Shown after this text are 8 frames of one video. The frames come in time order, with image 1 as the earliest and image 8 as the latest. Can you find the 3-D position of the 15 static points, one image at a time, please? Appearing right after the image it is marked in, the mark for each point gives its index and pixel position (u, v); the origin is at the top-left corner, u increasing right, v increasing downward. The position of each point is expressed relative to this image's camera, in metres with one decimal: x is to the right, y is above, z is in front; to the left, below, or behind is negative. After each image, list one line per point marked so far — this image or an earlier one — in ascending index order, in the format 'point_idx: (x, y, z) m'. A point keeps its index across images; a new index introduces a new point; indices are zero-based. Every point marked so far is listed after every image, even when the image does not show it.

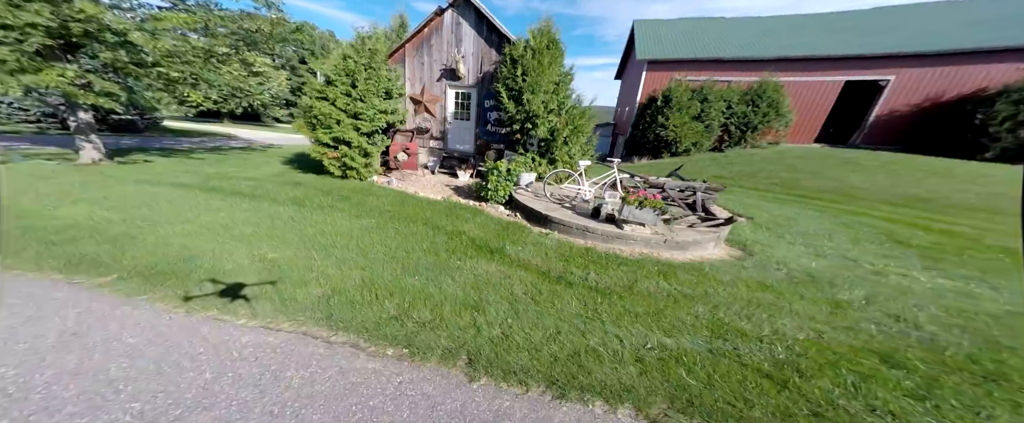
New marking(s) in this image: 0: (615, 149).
0: (+7.3, +4.1, +19.5) m
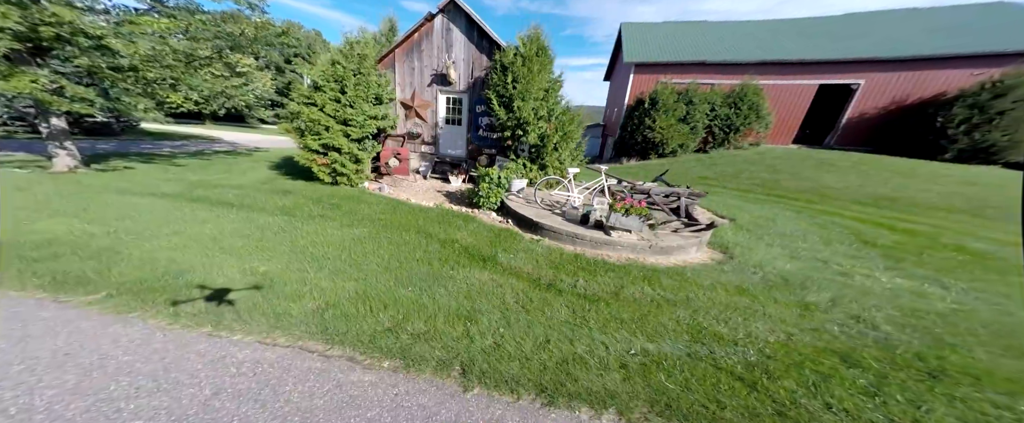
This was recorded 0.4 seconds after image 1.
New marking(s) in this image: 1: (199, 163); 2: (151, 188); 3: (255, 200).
0: (+6.6, +4.1, +19.8) m
1: (-8.5, +1.3, +7.5) m
2: (-6.8, +0.4, +5.2) m
3: (-4.8, +0.2, +5.2) m
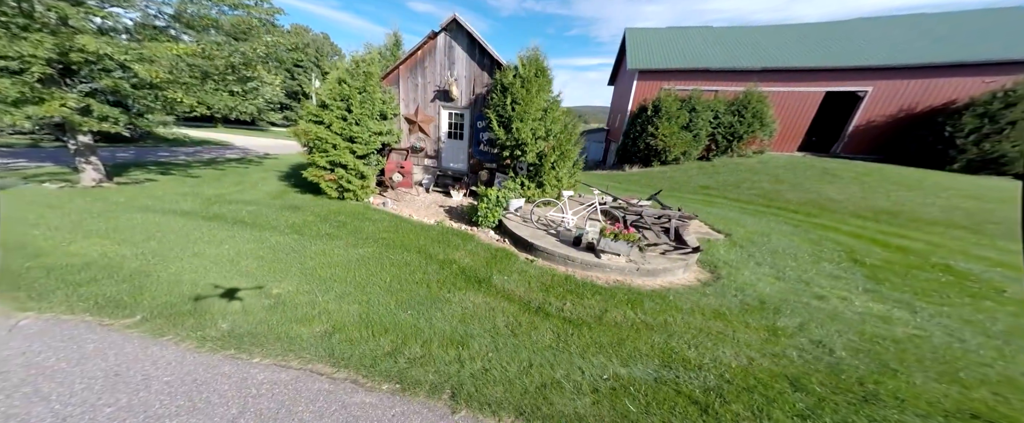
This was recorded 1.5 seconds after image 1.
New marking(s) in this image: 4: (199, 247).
0: (+6.8, +3.8, +19.9) m
1: (-8.6, +1.0, +7.9) m
2: (-6.9, +0.1, +5.6) m
3: (-4.9, -0.1, +5.5) m
4: (-4.9, -0.5, +4.3) m
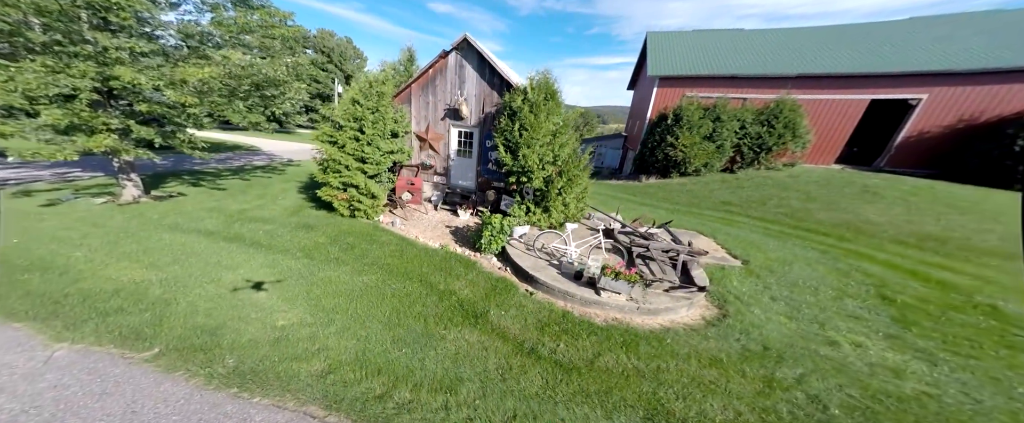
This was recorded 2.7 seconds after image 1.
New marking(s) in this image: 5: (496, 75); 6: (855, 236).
0: (+7.9, +3.3, +19.4) m
1: (-8.3, +0.8, +8.4) m
2: (-6.8, -0.2, +6.0) m
3: (-4.8, -0.6, +5.8) m
4: (-5.0, -0.9, +4.6) m
5: (-0.4, +3.5, +7.2) m
6: (+11.1, -0.8, +9.0) m
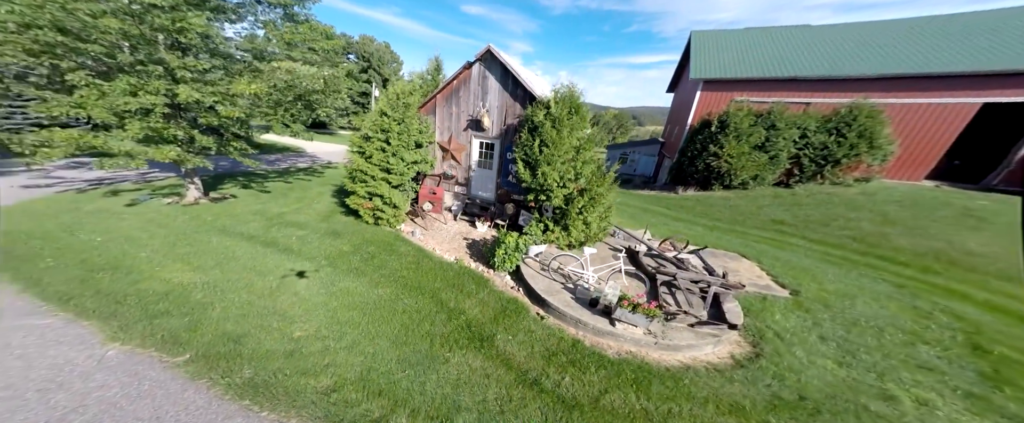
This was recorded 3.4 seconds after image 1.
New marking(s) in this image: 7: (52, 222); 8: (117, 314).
0: (+9.8, +2.6, +18.2) m
1: (-7.6, +0.8, +9.2) m
2: (-6.5, -0.3, +6.6) m
3: (-4.5, -0.7, +6.2) m
4: (-4.8, -1.1, +5.1) m
5: (+0.2, +3.2, +7.1) m
6: (+11.6, -1.7, +7.5) m
7: (-9.3, -0.2, +5.6) m
8: (-5.3, -1.4, +3.7) m
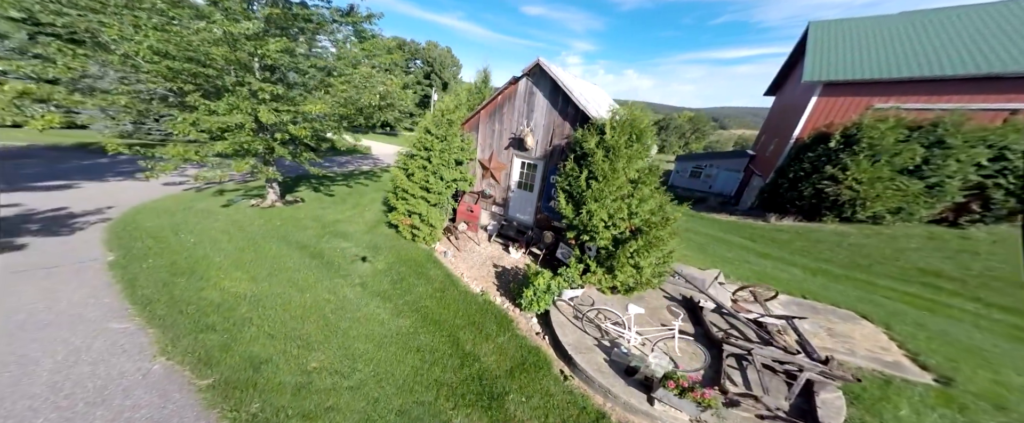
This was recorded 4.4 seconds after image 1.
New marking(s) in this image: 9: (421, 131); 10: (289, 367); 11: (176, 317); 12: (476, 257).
0: (+12.9, +1.2, +15.1) m
1: (-6.1, +0.7, +10.0) m
2: (-5.6, -0.5, +7.3) m
3: (-3.8, -1.1, +6.5) m
4: (-4.3, -1.5, +5.4) m
5: (+1.3, +2.4, +6.2) m
6: (+12.2, -3.4, +4.4) m
7: (-8.5, -0.2, +6.9) m
8: (-5.1, -1.7, +4.2) m
9: (-2.3, +2.0, +7.1) m
10: (-3.3, -2.3, +4.1) m
11: (-5.2, -1.7, +4.3) m
12: (-0.9, -1.2, +7.0) m
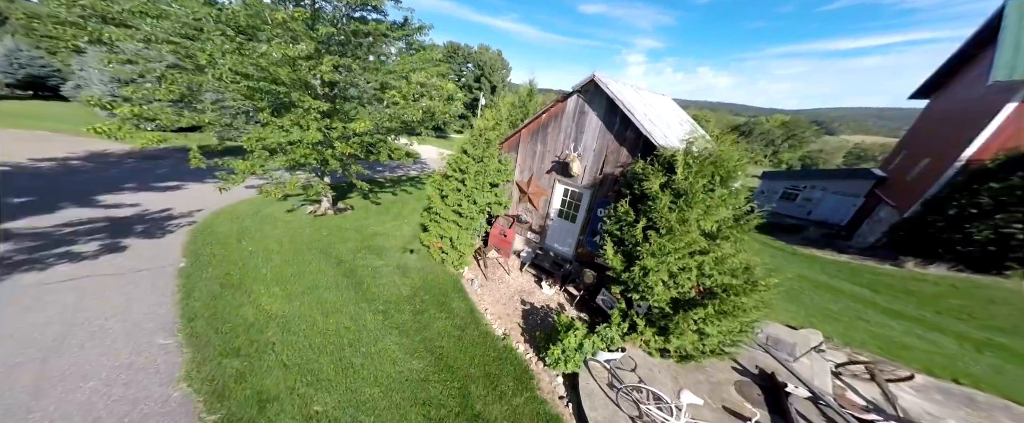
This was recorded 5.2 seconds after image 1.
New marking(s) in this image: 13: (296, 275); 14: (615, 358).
0: (+15.1, -0.3, +11.7) m
1: (-4.5, +0.4, +10.3) m
2: (-4.6, -0.9, +7.5) m
3: (-3.1, -1.6, +6.4) m
4: (-3.8, -1.9, +5.5) m
5: (+2.1, +1.6, +5.1) m
6: (+12.0, -4.8, +1.4) m
7: (-7.6, -0.4, +7.7) m
8: (-4.8, -2.1, +4.4) m
9: (-1.3, +1.5, +6.6) m
10: (-3.1, -2.8, +3.9) m
11: (-4.9, -2.0, +4.5) m
12: (-0.1, -1.8, +6.4) m
13: (-4.8, -1.4, +6.1) m
14: (+1.7, -2.4, +4.5) m
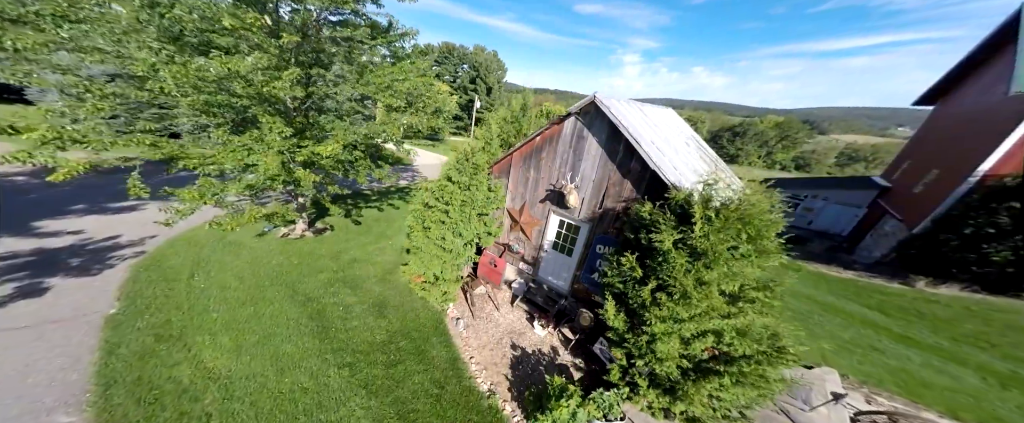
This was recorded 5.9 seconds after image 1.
0: (+14.7, -0.9, +11.2) m
1: (-4.9, -0.3, +9.5) m
2: (-4.9, -1.6, +6.7) m
3: (-3.3, -2.3, +5.7) m
4: (-4.1, -2.6, +4.7) m
5: (+1.8, +1.0, +4.4) m
6: (+11.9, -5.4, +0.9) m
7: (-7.9, -1.1, +6.9) m
8: (-5.1, -2.8, +3.6) m
9: (-1.6, +0.8, +5.9) m
10: (-3.3, -3.5, +3.2) m
11: (-5.1, -2.7, +3.7) m
12: (-0.4, -2.5, +5.7) m
13: (-5.0, -2.1, +5.4) m
14: (+1.5, -3.1, +3.9) m
